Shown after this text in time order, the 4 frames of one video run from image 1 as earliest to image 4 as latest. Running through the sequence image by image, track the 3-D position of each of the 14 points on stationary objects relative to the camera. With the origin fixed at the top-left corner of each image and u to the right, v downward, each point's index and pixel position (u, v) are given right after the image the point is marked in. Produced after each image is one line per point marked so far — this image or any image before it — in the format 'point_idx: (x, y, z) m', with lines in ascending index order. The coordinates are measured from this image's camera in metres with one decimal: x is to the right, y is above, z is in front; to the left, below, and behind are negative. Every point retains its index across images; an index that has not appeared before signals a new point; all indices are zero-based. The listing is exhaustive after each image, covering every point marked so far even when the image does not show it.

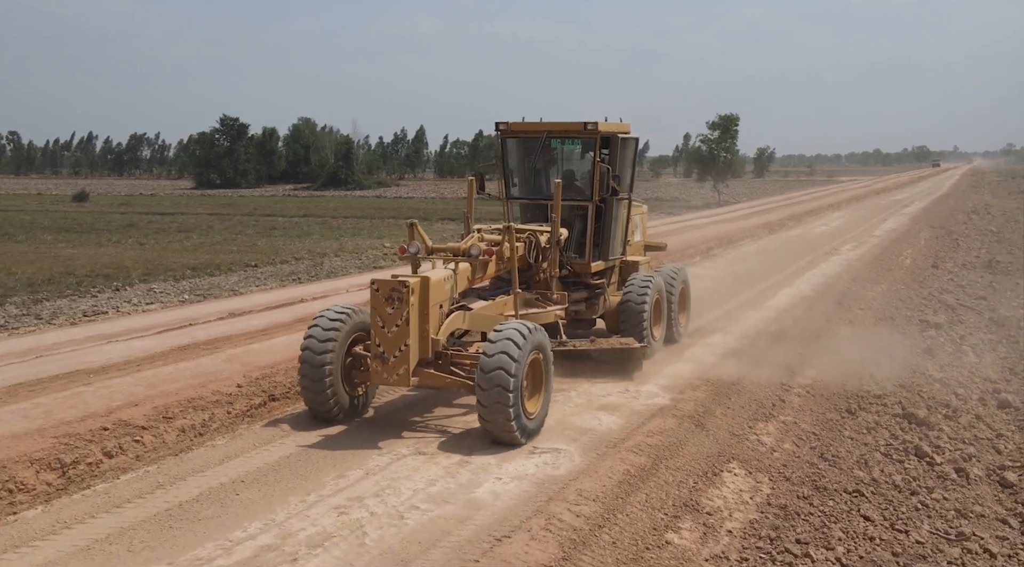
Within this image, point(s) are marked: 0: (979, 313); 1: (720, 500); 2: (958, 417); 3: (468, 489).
0: (+8.4, -0.6, +15.7) m
1: (+1.6, -1.6, +6.5) m
2: (+5.0, -1.5, +9.8) m
3: (-0.3, -1.5, +6.0) m
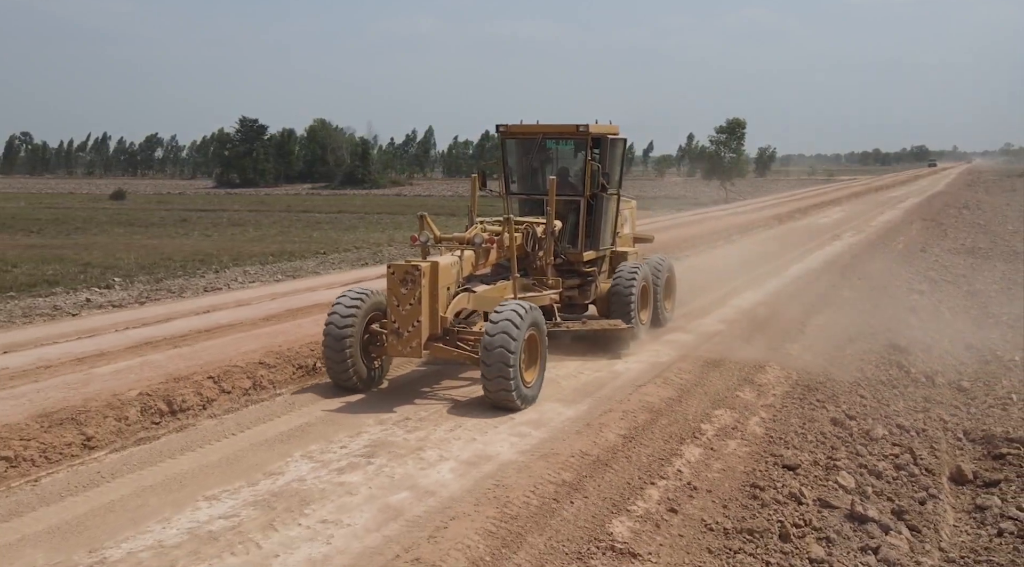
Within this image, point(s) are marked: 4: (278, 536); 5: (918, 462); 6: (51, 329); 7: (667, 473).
0: (+9.7, 0.0, +19.1) m
1: (+2.9, -1.1, +9.9) m
2: (+6.3, -1.0, +13.2) m
3: (+1.0, -1.0, +9.4) m
4: (-1.4, -1.5, +5.1) m
5: (+3.9, -1.7, +8.4) m
6: (-5.9, -0.6, +11.2) m
7: (+1.2, -1.5, +6.8) m
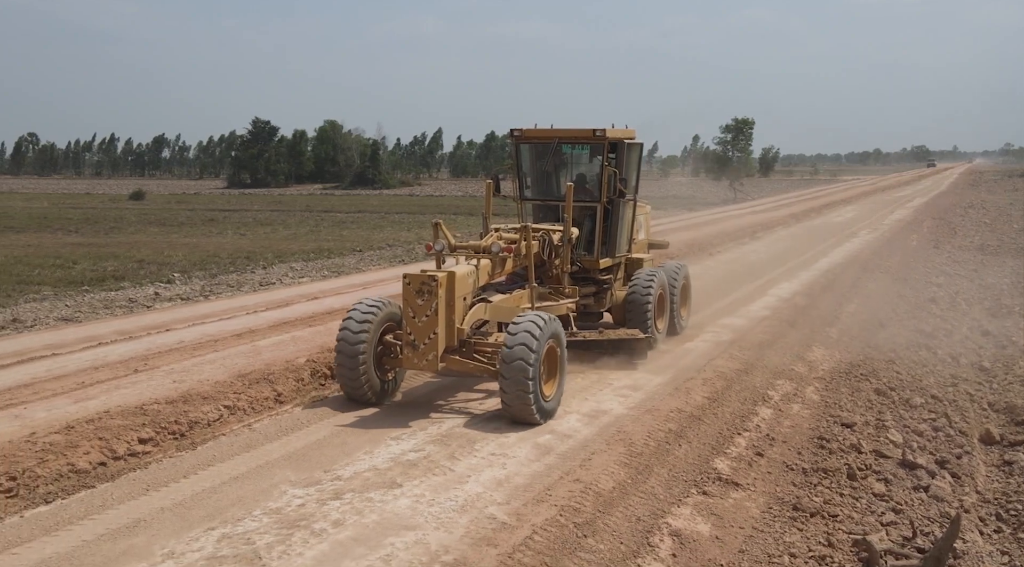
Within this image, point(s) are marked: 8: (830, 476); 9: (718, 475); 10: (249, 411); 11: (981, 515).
0: (+10.7, +0.1, +20.4) m
1: (+3.9, -0.9, +11.2) m
2: (+7.3, -0.8, +14.5) m
3: (+2.0, -0.8, +10.8) m
4: (-0.4, -1.3, +6.4) m
5: (+4.9, -1.6, +9.7) m
6: (-4.9, -0.4, +12.5) m
7: (+2.2, -1.3, +8.1) m
8: (+2.7, -1.6, +7.4) m
9: (+1.6, -1.5, +6.9) m
10: (-2.1, -1.0, +7.1) m
11: (+4.1, -2.0, +7.6) m
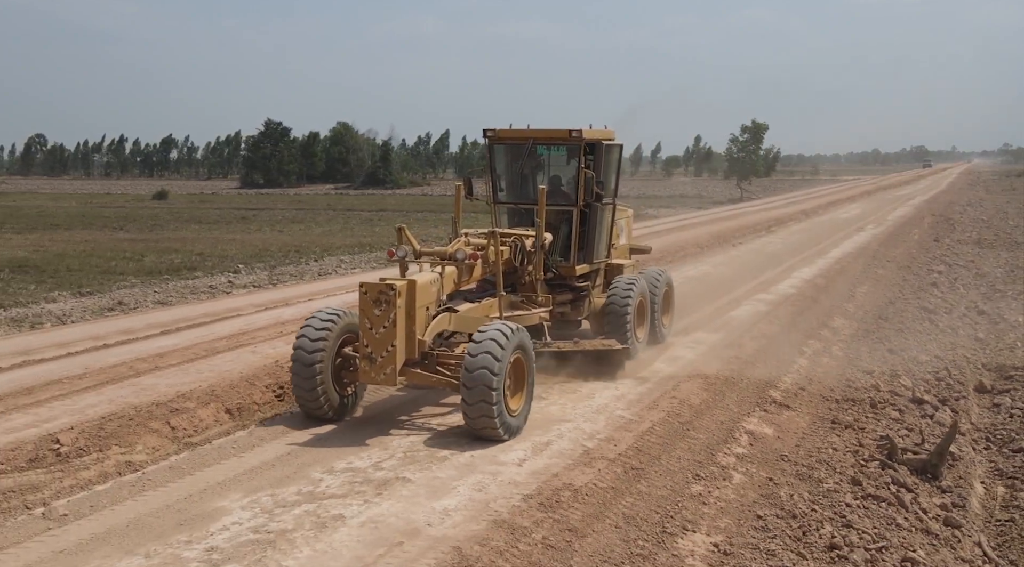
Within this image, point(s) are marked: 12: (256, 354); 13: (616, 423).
0: (+11.8, +0.4, +22.5) m
1: (+5.0, -0.6, +13.4) m
2: (+8.4, -0.5, +16.6) m
3: (+3.1, -0.5, +12.9) m
4: (+0.7, -1.0, +8.5) m
5: (+6.0, -1.3, +11.8) m
6: (-3.8, -0.2, +14.6) m
7: (+3.3, -1.0, +10.2) m
8: (+3.8, -1.3, +9.5) m
9: (+2.7, -1.2, +9.0) m
10: (-1.1, -0.7, +9.2) m
11: (+5.2, -1.7, +9.7) m
12: (-2.5, -0.7, +8.4) m
13: (+0.9, -1.2, +7.5) m
